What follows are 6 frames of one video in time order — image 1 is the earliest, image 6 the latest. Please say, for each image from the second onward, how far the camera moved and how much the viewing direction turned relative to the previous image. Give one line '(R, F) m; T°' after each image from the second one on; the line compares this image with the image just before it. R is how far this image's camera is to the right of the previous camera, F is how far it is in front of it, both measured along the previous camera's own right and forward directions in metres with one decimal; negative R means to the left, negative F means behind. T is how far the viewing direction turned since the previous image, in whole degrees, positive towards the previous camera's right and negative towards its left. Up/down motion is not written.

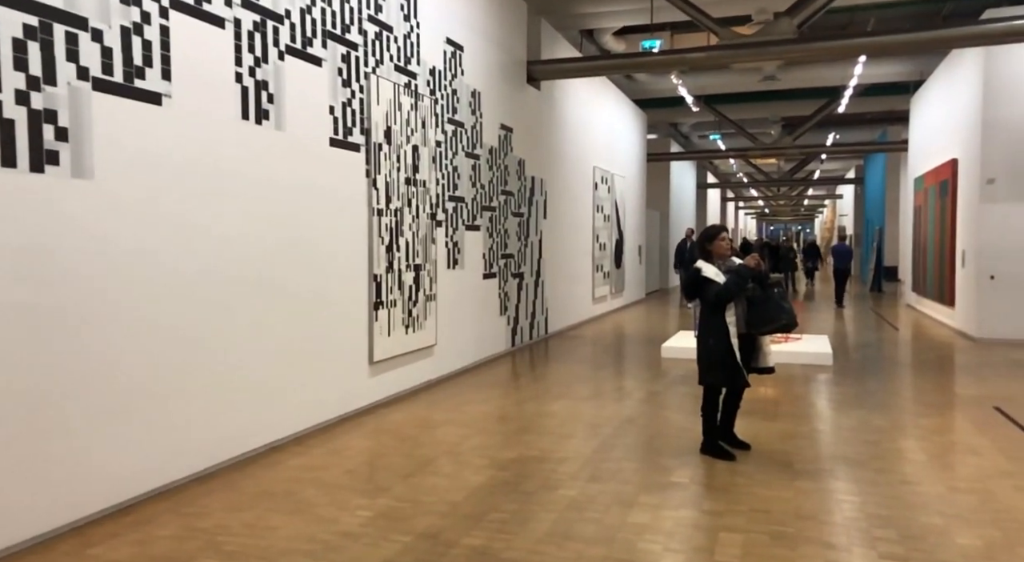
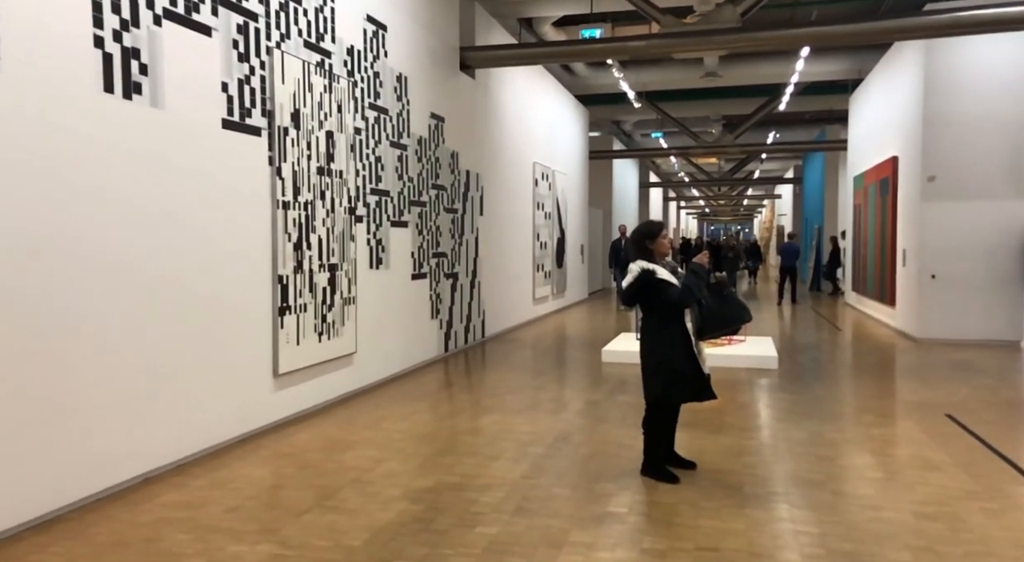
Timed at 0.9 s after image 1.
(+0.1, +0.5) m; +4°
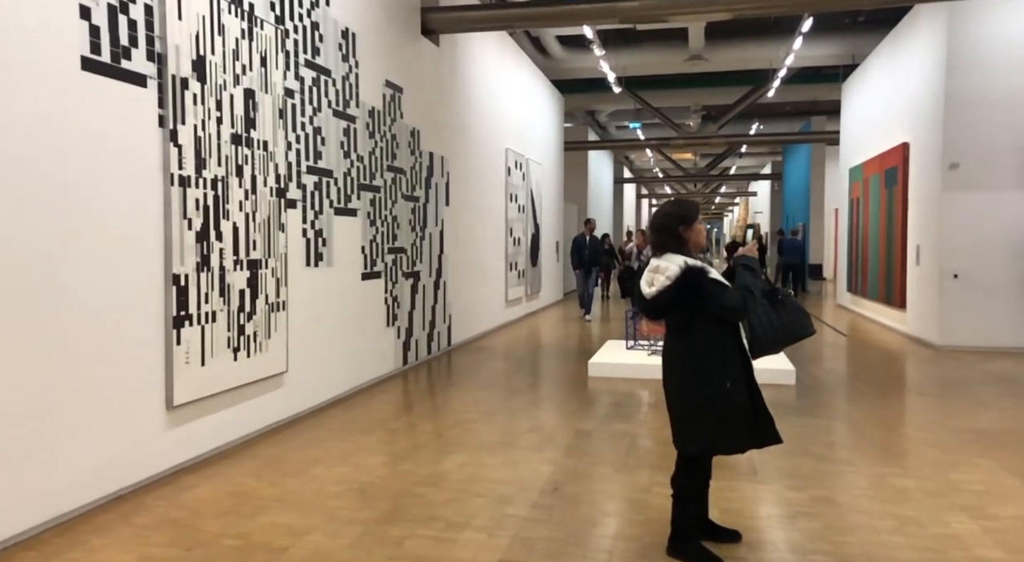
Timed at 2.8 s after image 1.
(0.0, +1.2) m; +2°
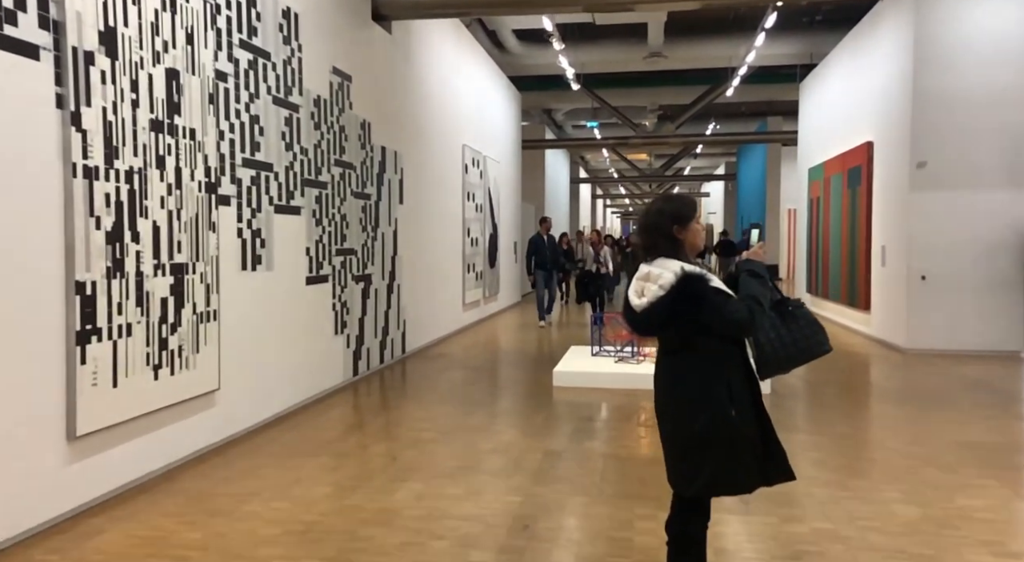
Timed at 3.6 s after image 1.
(0.0, +0.5) m; +3°
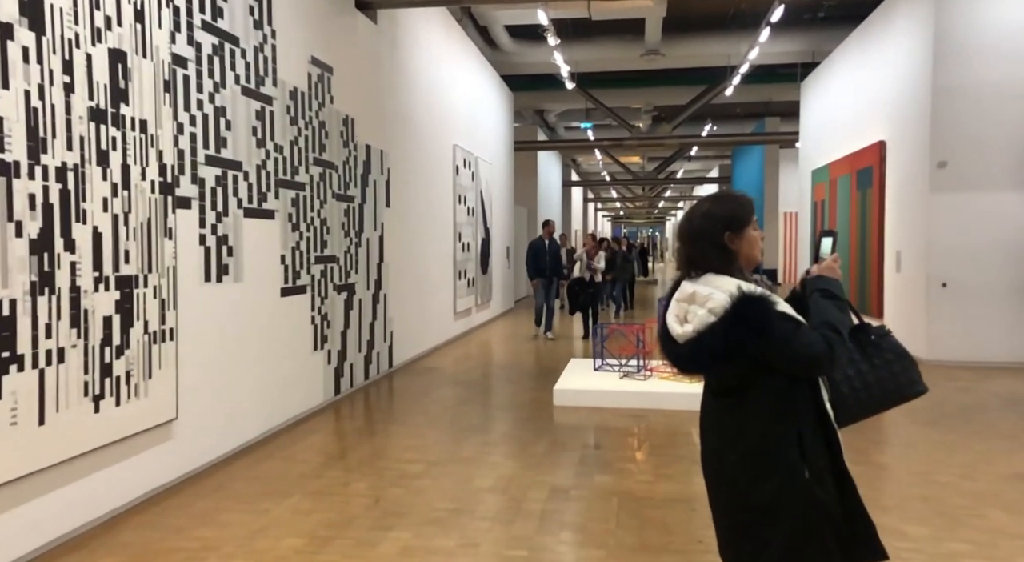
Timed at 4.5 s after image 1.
(0.0, +0.5) m; +1°
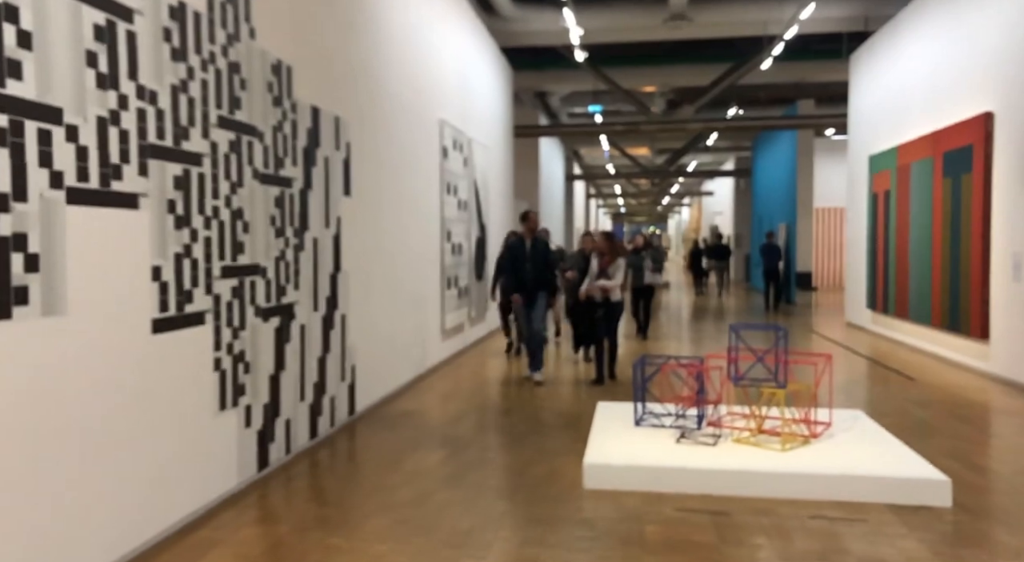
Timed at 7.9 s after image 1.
(-0.1, +1.9) m; 0°
